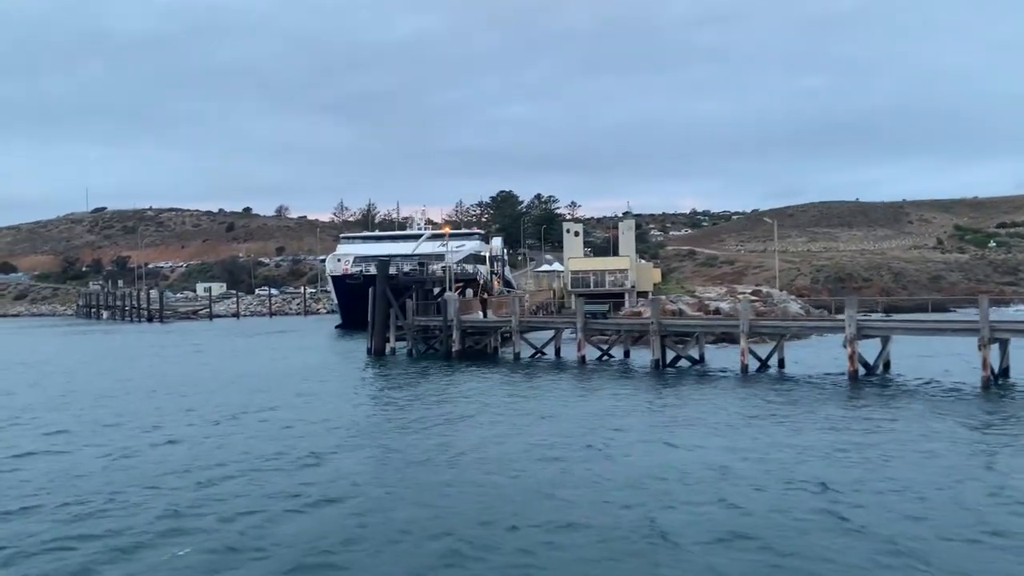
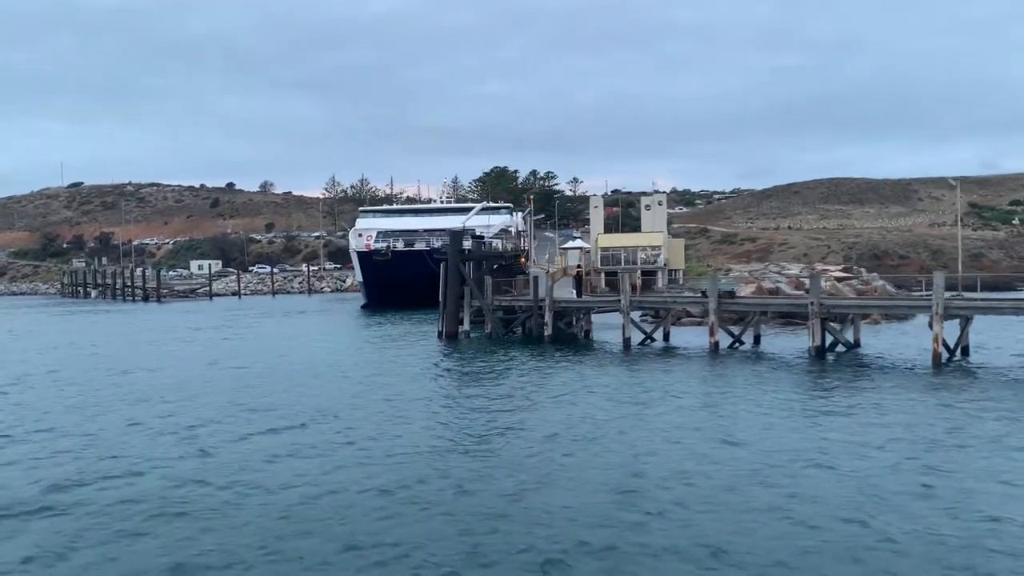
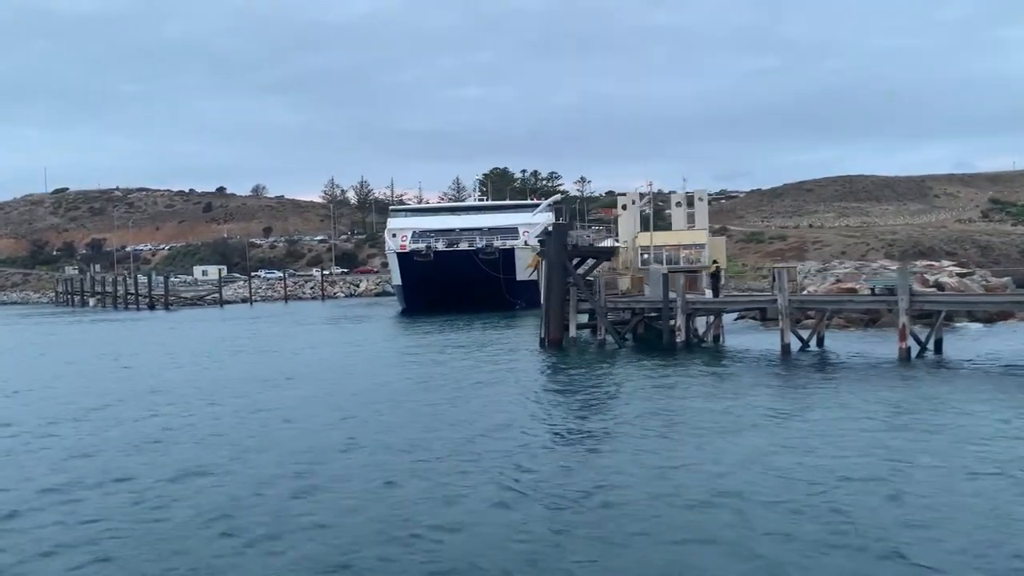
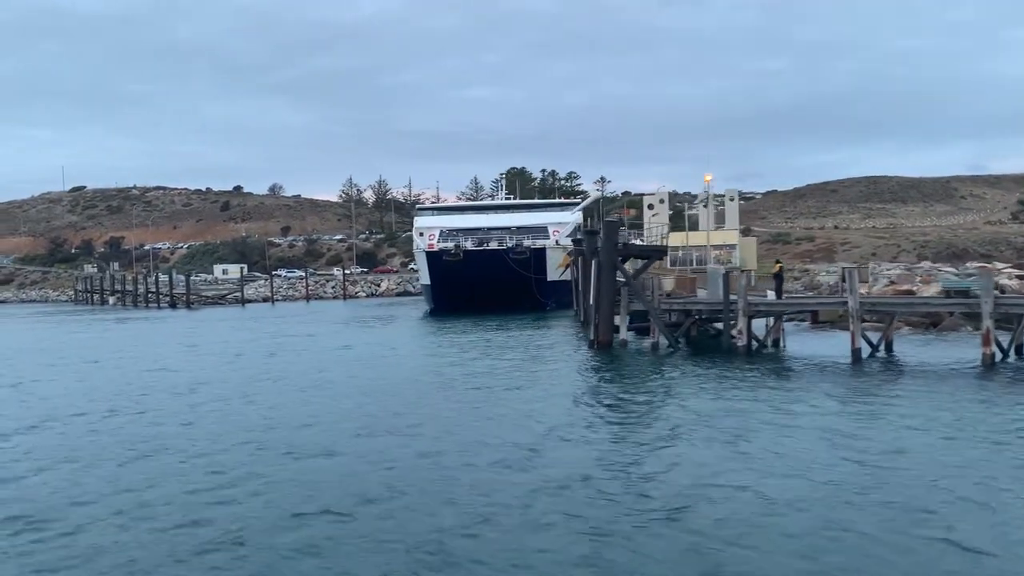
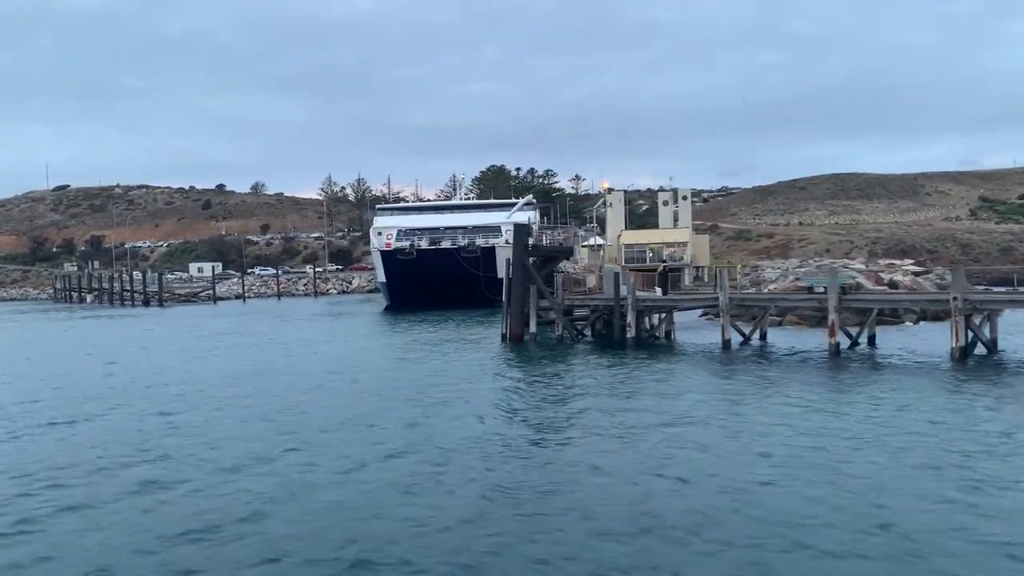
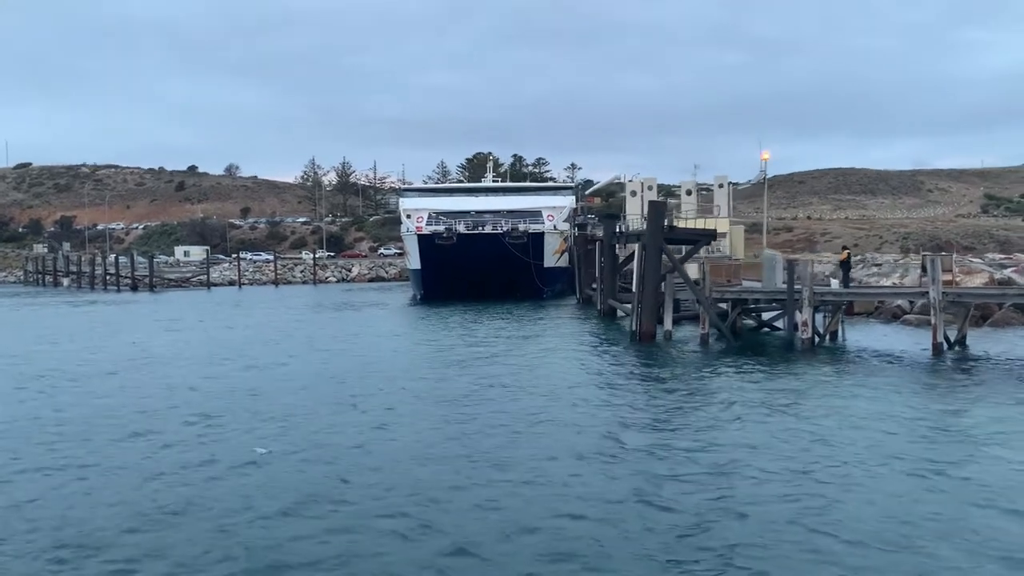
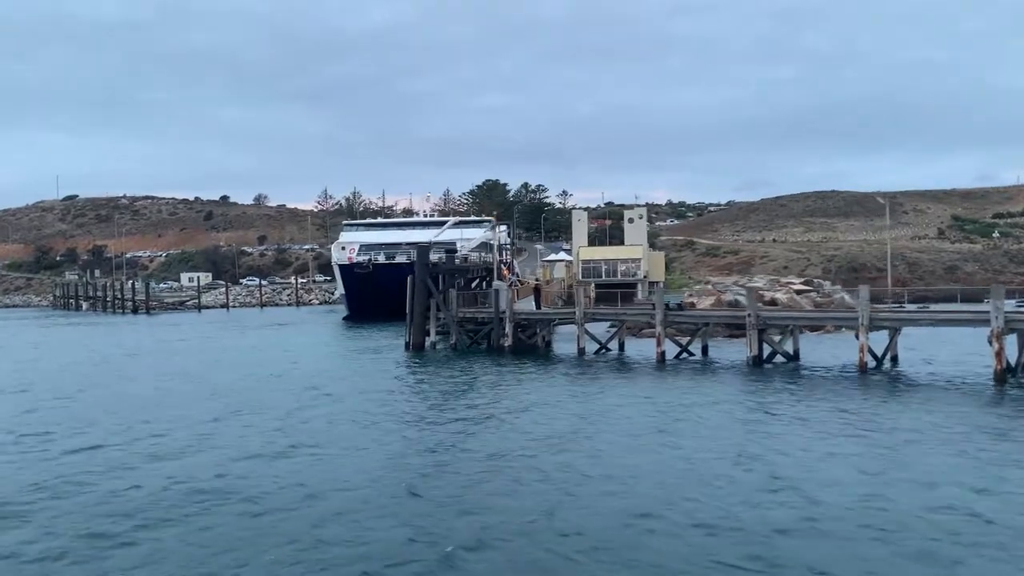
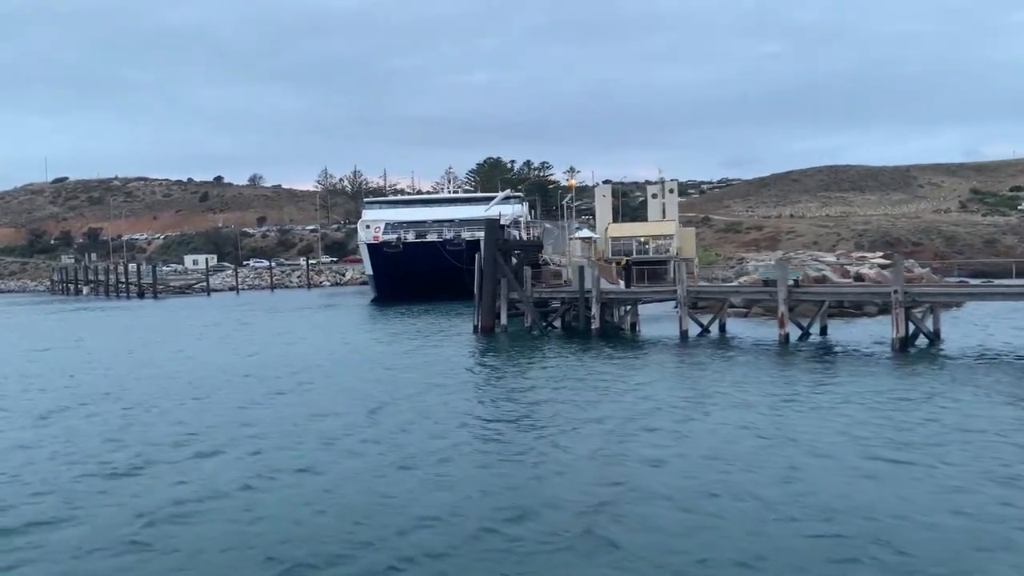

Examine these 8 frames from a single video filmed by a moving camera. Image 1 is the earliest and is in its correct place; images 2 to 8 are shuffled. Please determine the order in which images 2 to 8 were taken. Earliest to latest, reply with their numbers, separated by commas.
7, 2, 8, 5, 3, 4, 6
